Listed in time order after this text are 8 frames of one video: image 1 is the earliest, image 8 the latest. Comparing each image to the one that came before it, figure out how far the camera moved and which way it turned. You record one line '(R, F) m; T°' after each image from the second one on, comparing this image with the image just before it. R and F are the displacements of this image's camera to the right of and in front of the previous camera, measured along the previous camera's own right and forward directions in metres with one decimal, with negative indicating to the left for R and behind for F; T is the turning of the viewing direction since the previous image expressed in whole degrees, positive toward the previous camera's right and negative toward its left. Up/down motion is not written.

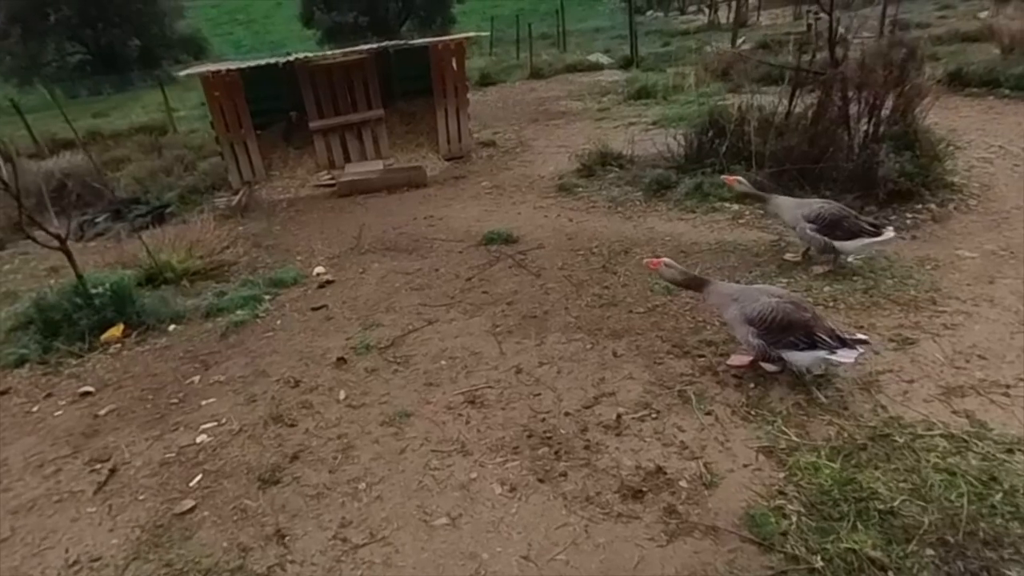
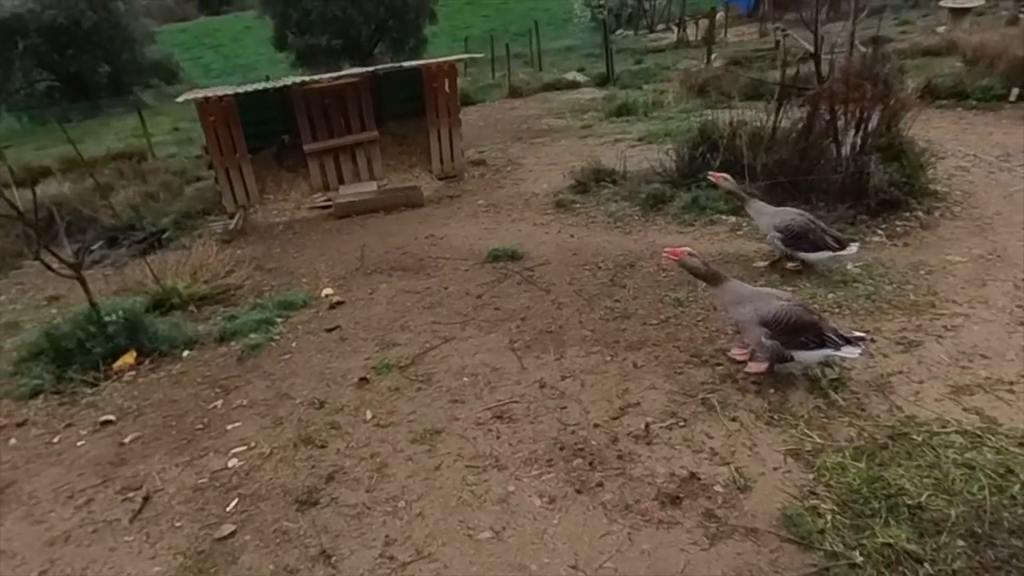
(-0.3, -0.1) m; +2°
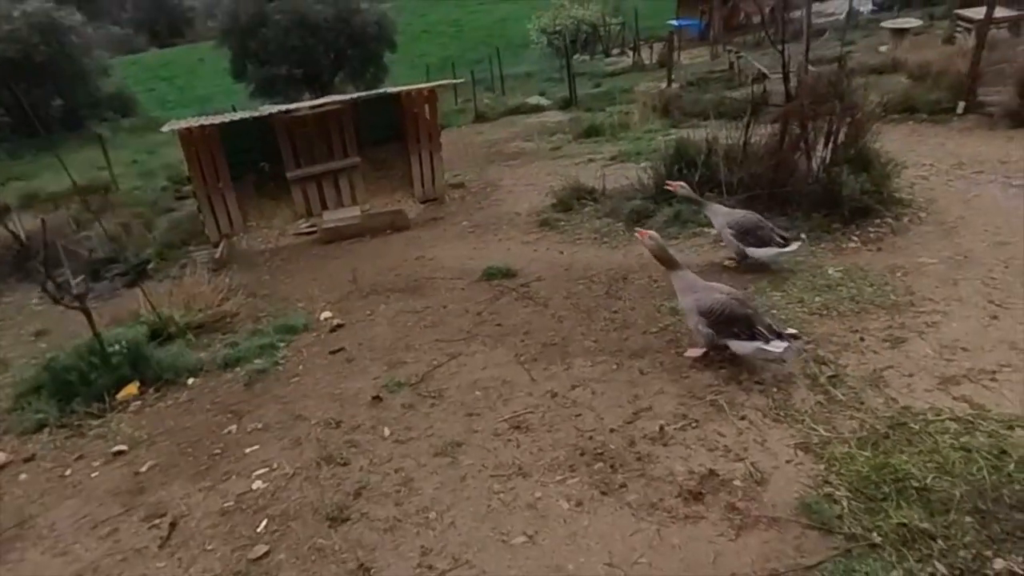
(-0.3, -0.1) m; +3°
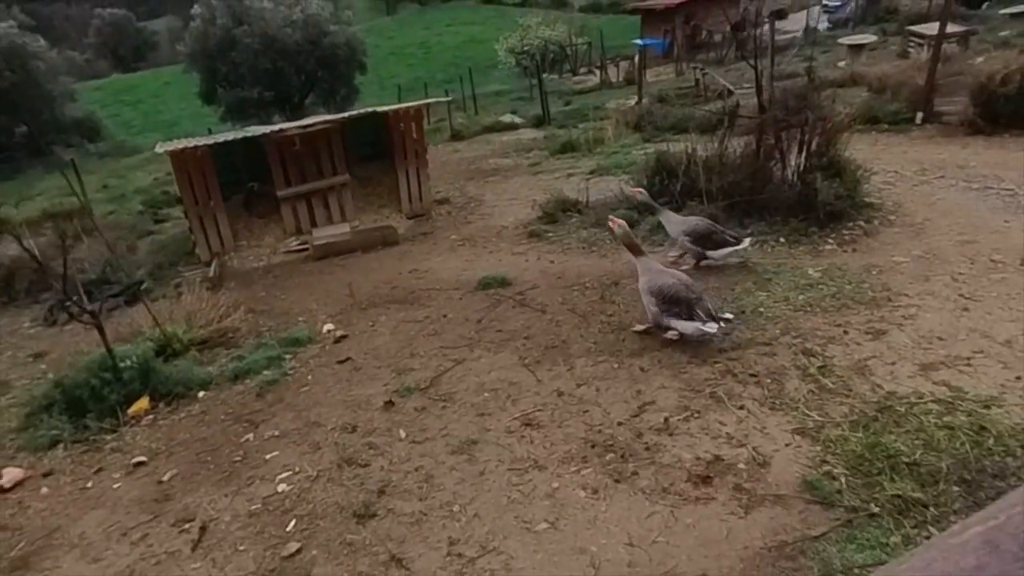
(-0.3, -0.2) m; +2°
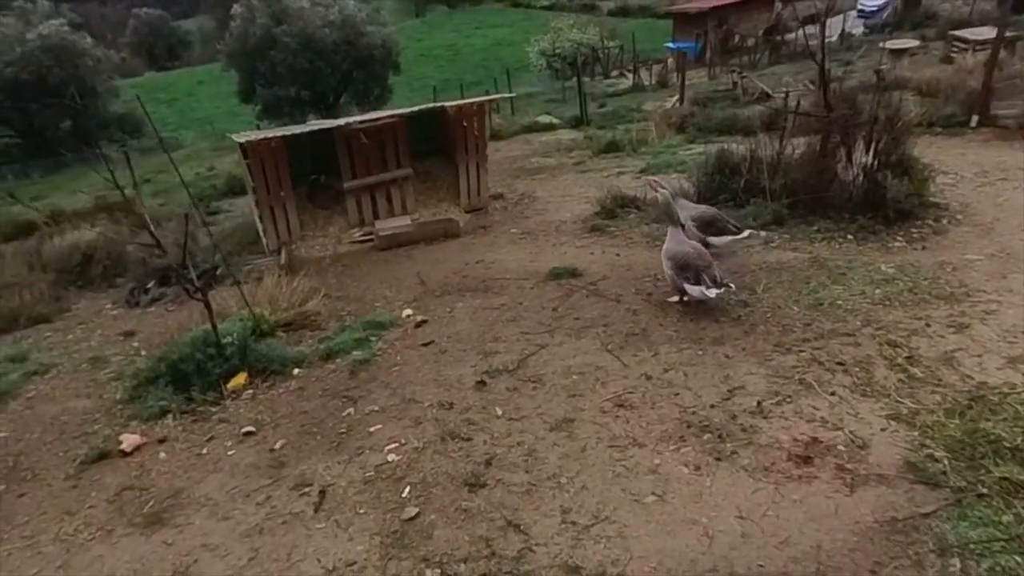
(-0.5, -0.2) m; -2°
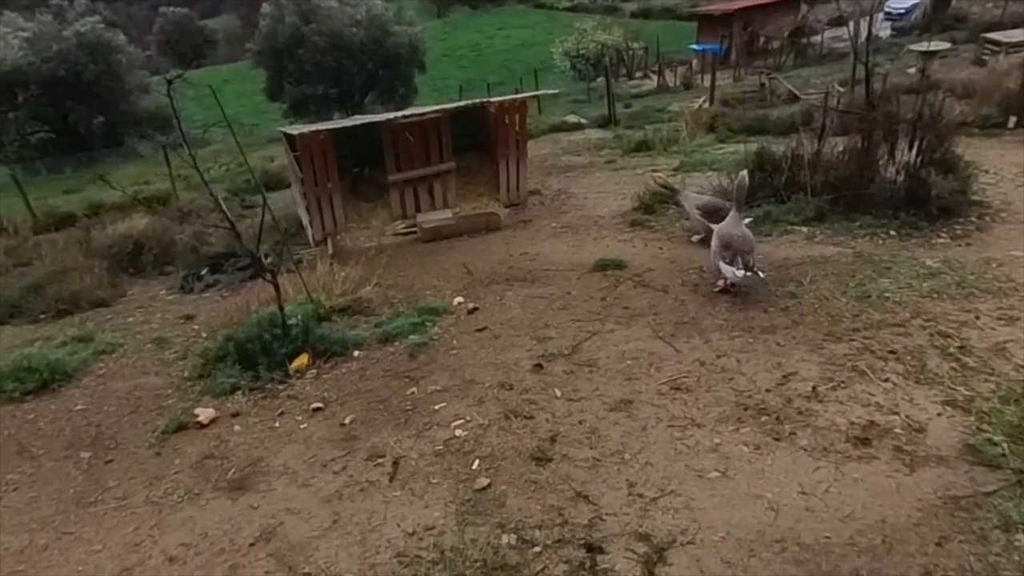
(-0.3, -0.2) m; -1°
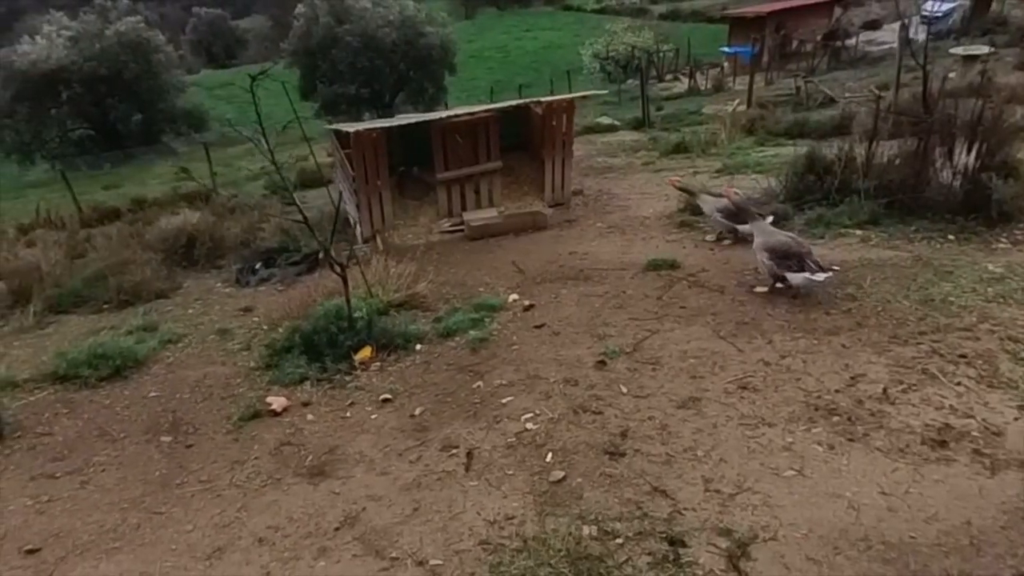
(-0.4, -0.1) m; -2°
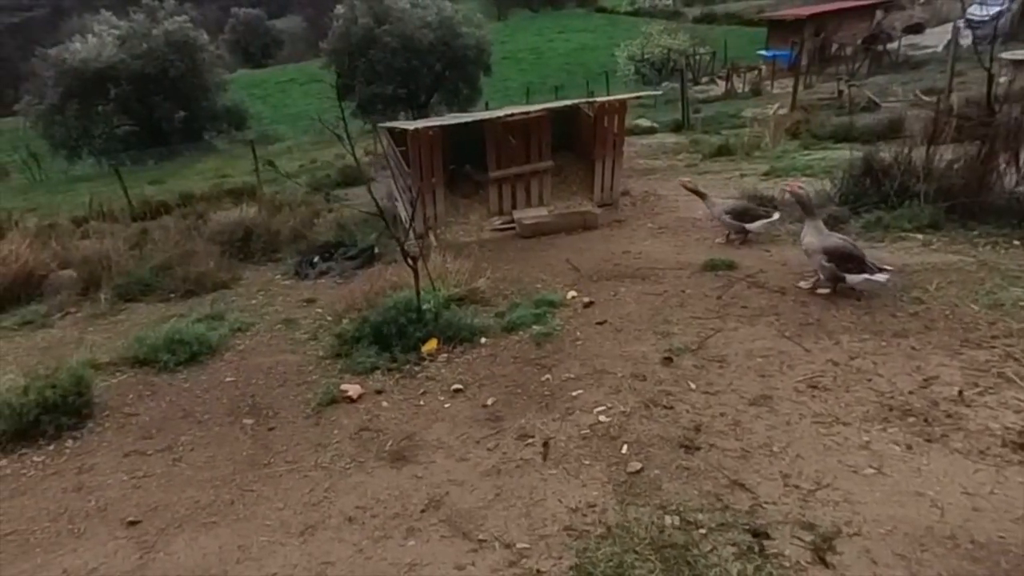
(-0.4, -0.1) m; -2°
